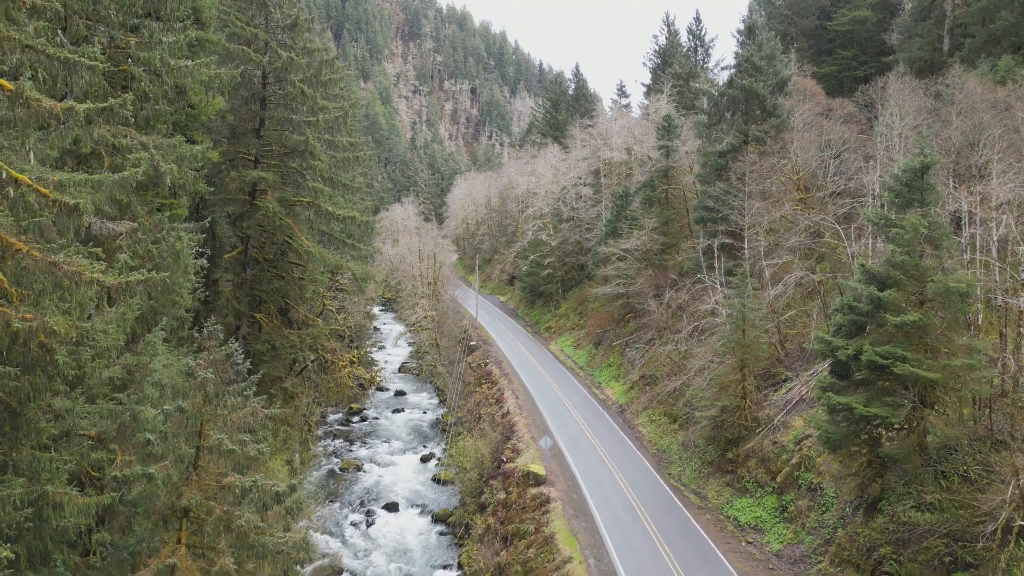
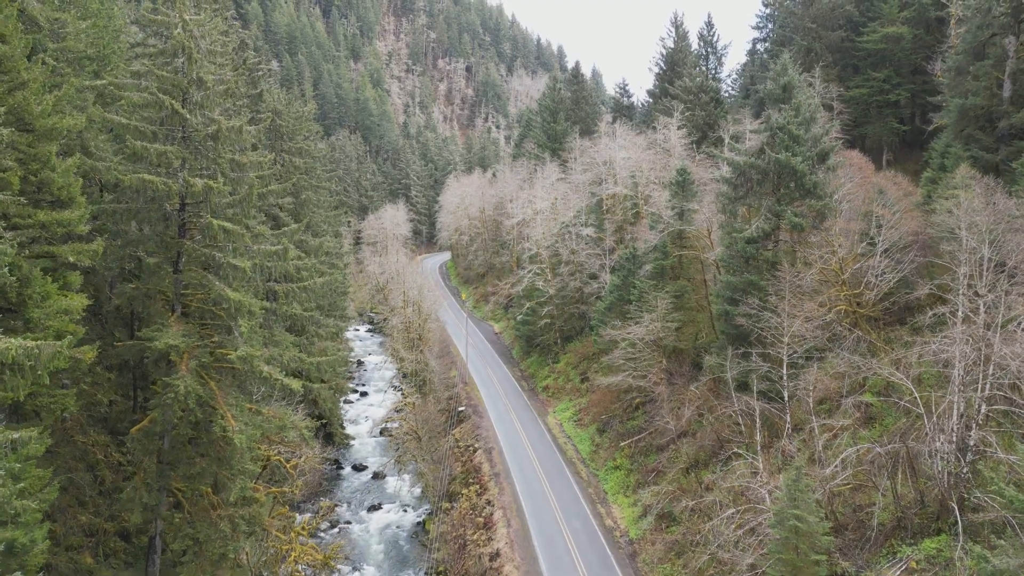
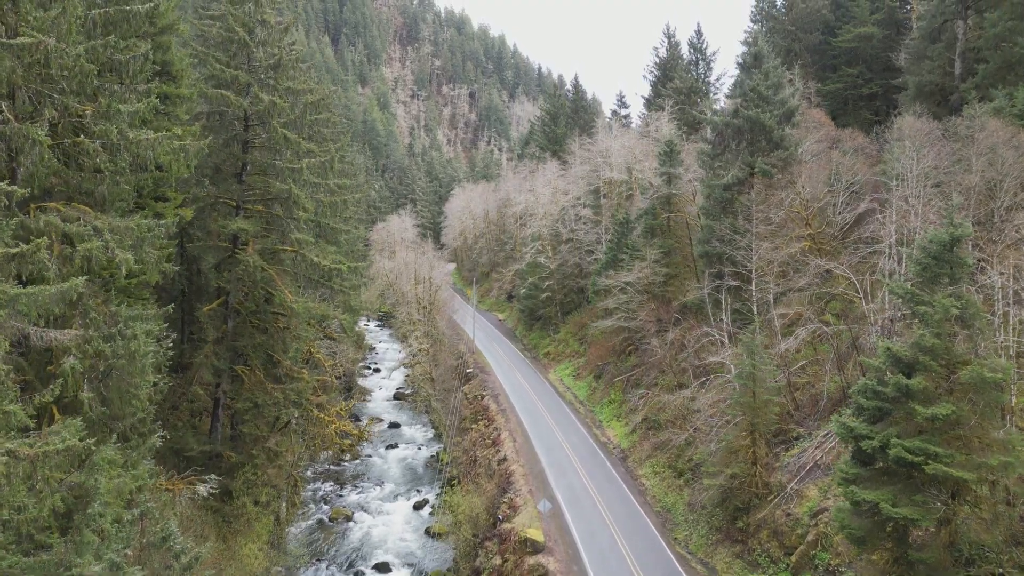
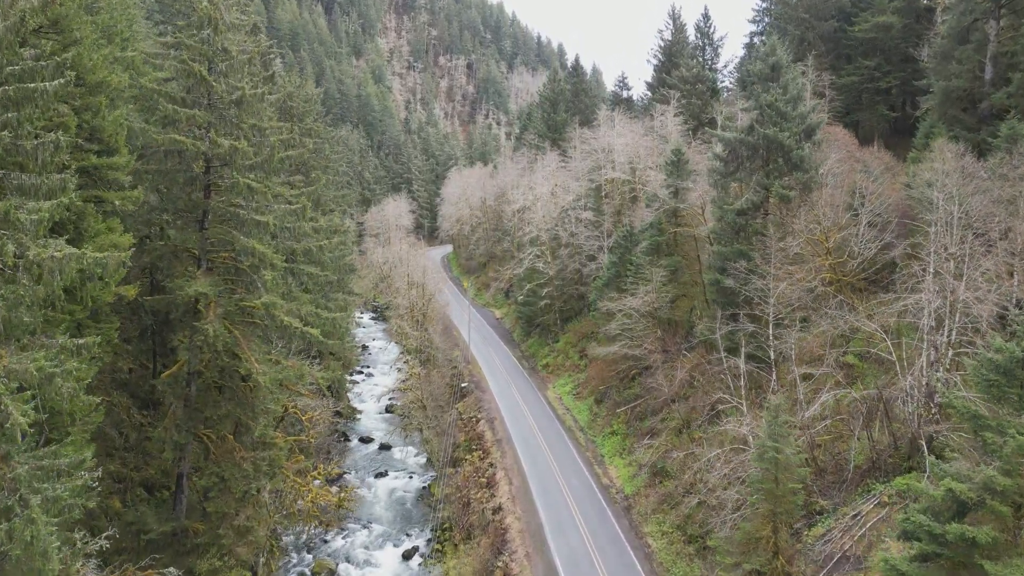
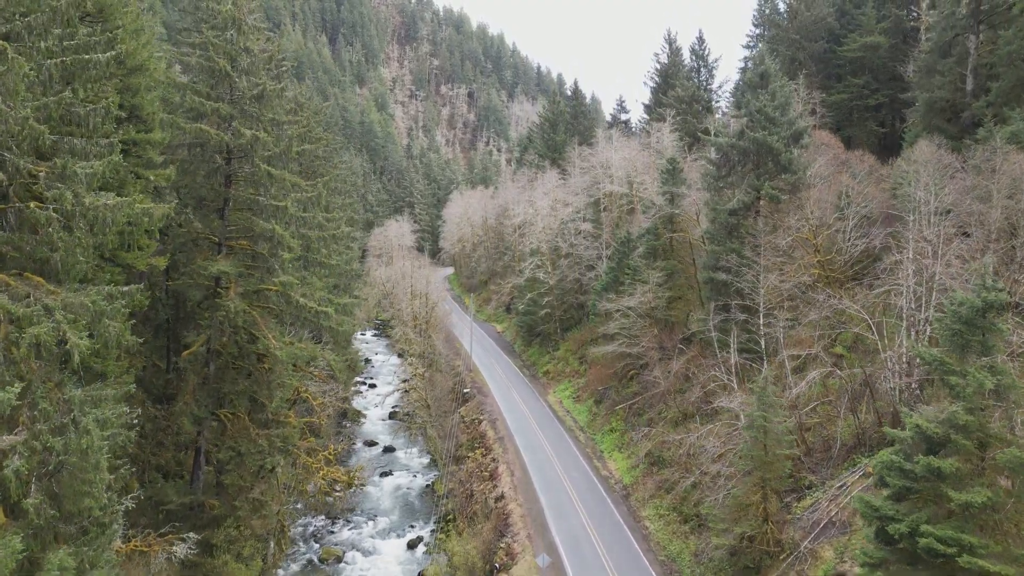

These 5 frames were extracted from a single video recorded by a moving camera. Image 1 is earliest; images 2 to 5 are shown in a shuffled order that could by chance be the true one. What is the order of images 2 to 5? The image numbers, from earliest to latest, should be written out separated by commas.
3, 5, 4, 2
